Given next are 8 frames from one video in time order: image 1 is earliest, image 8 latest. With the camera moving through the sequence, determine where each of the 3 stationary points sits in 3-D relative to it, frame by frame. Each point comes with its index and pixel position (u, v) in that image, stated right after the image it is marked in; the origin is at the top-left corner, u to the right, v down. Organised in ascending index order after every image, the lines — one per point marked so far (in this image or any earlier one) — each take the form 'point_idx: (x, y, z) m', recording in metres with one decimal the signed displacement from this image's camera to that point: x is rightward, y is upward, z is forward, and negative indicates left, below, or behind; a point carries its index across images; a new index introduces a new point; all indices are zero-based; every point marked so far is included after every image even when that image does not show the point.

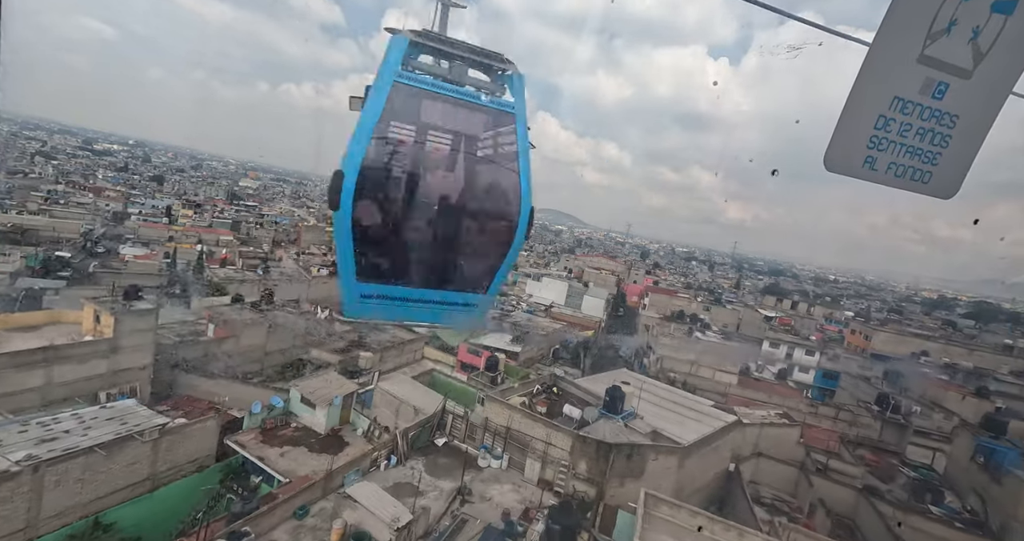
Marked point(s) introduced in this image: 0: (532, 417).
0: (+0.1, -1.1, +3.7) m
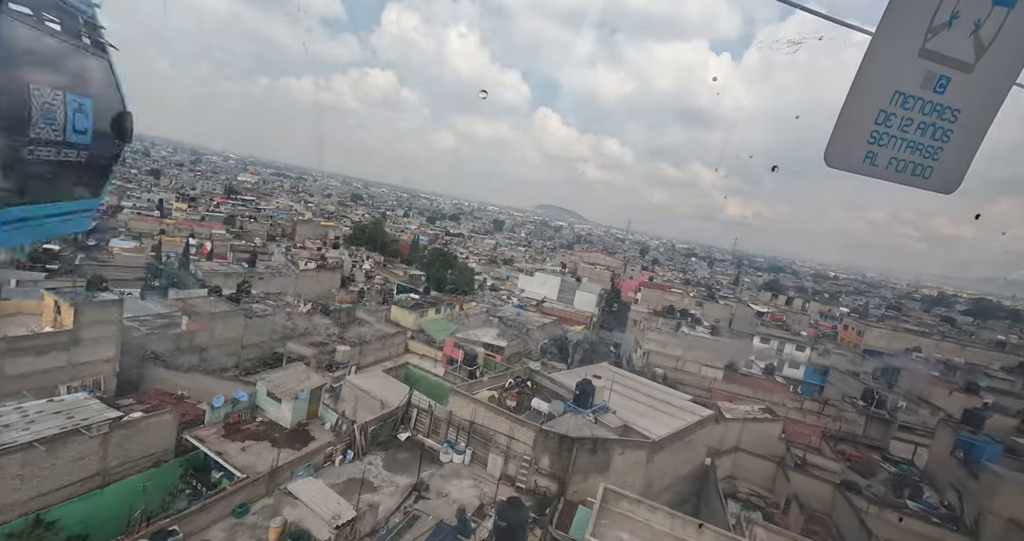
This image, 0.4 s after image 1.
0: (-0.1, -1.0, +3.7) m
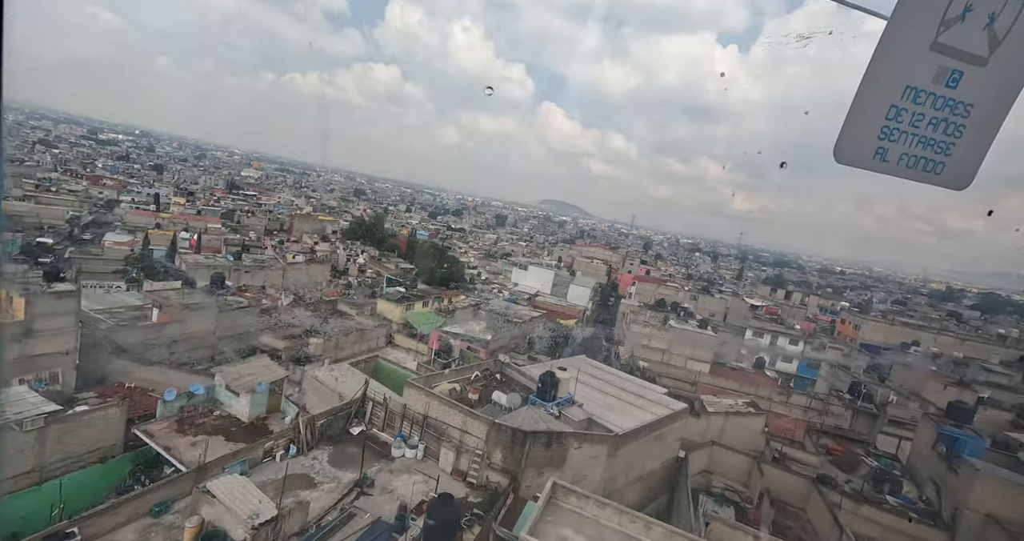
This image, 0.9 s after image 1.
0: (-0.4, -0.9, +3.5) m
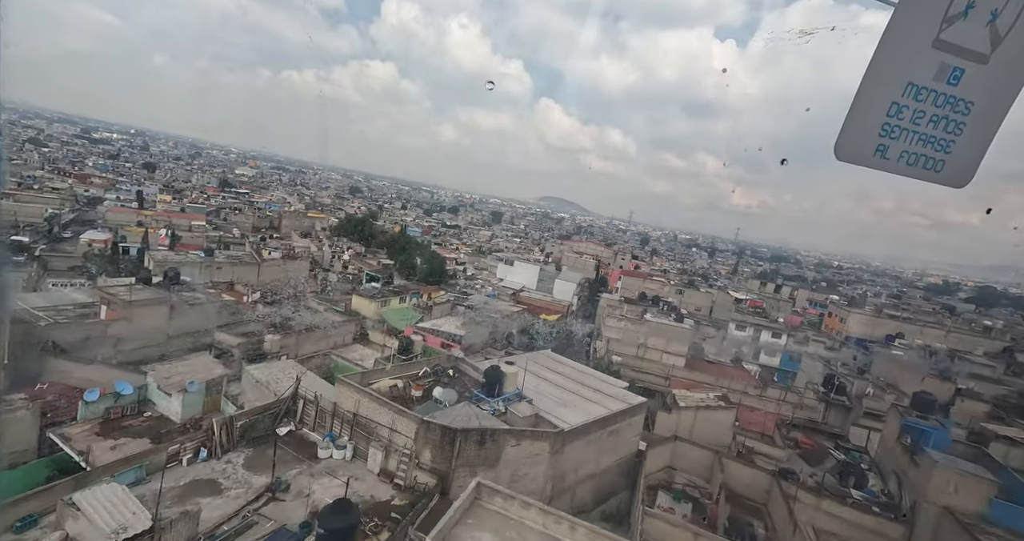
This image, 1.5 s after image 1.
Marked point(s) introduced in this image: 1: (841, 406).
0: (-0.9, -0.9, +3.4) m
1: (+5.6, -2.3, +8.6) m
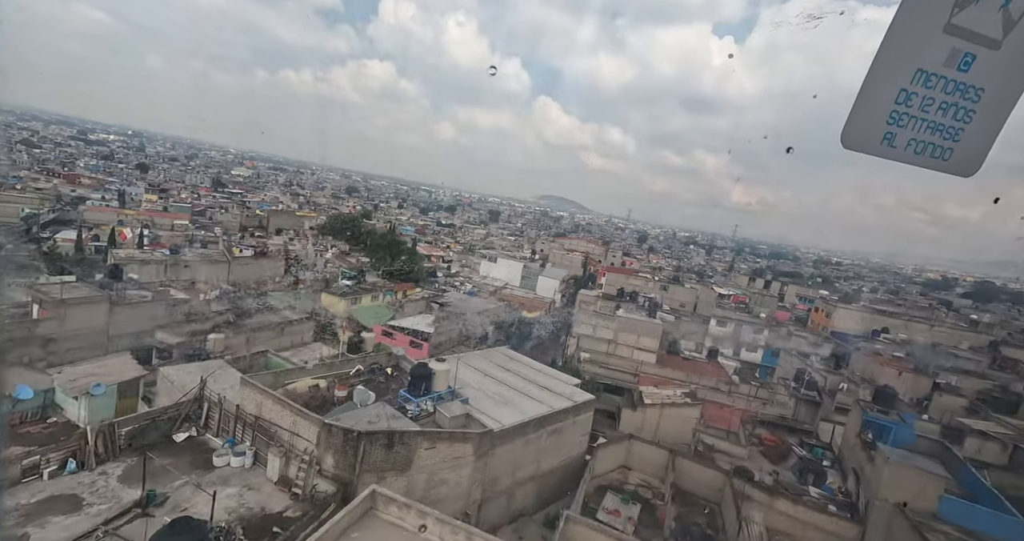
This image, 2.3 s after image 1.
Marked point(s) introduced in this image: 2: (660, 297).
0: (-1.4, -0.8, +3.1) m
1: (+5.0, -2.2, +8.4) m
2: (+4.8, -0.9, +16.5) m
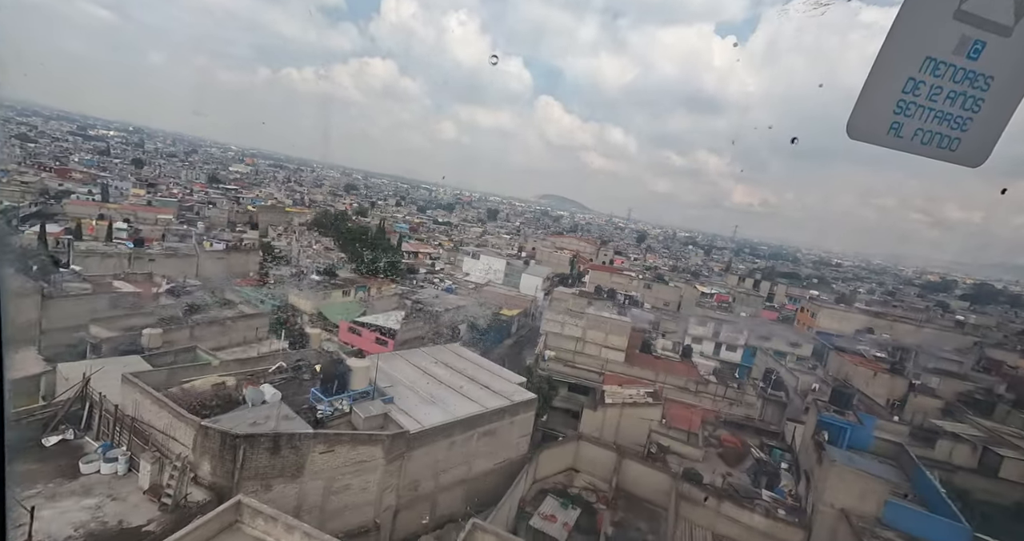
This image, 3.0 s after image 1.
0: (-2.0, -0.8, +2.9) m
1: (+4.4, -2.2, +8.3) m
2: (+4.0, -0.8, +16.3) m
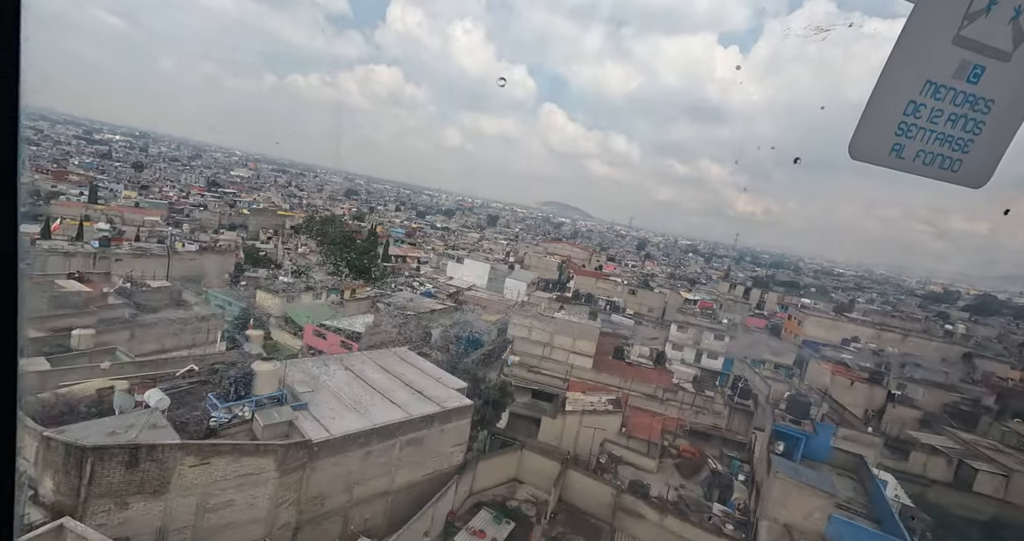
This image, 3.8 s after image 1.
0: (-2.6, -0.7, +2.6) m
1: (+3.7, -2.2, +8.1) m
2: (+3.3, -1.0, +16.1) m
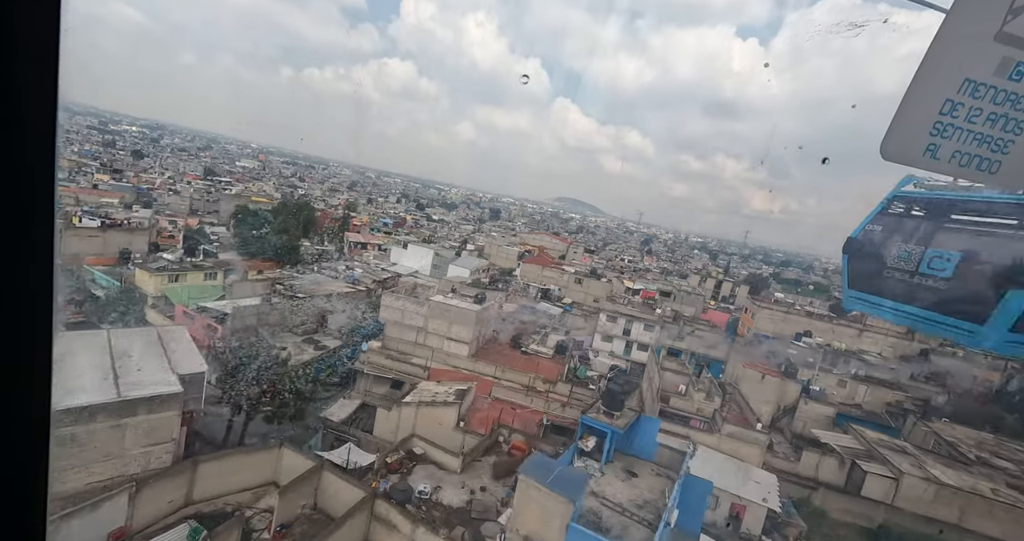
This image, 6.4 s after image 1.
0: (-4.6, -0.4, +1.7) m
1: (+1.5, -1.9, +7.3) m
2: (+1.0, -0.5, +15.4) m
